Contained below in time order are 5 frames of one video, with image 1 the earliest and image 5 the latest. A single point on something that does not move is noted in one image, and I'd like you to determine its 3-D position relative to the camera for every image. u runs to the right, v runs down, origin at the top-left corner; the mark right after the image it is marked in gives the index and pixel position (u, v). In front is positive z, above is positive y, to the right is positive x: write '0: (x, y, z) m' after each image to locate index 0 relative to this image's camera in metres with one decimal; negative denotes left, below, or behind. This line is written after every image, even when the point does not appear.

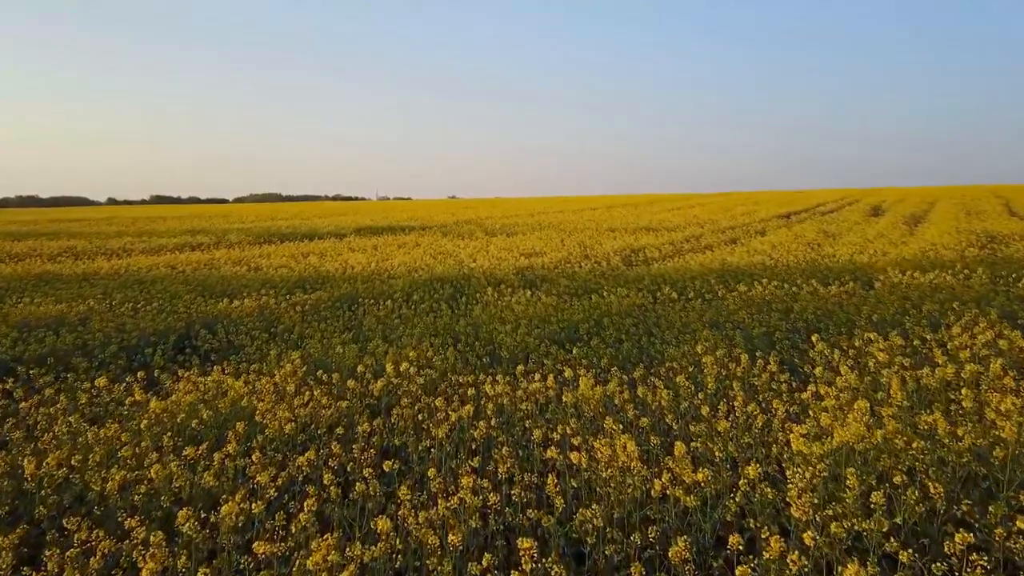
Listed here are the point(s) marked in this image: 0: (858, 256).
0: (+9.8, +0.9, +16.3) m
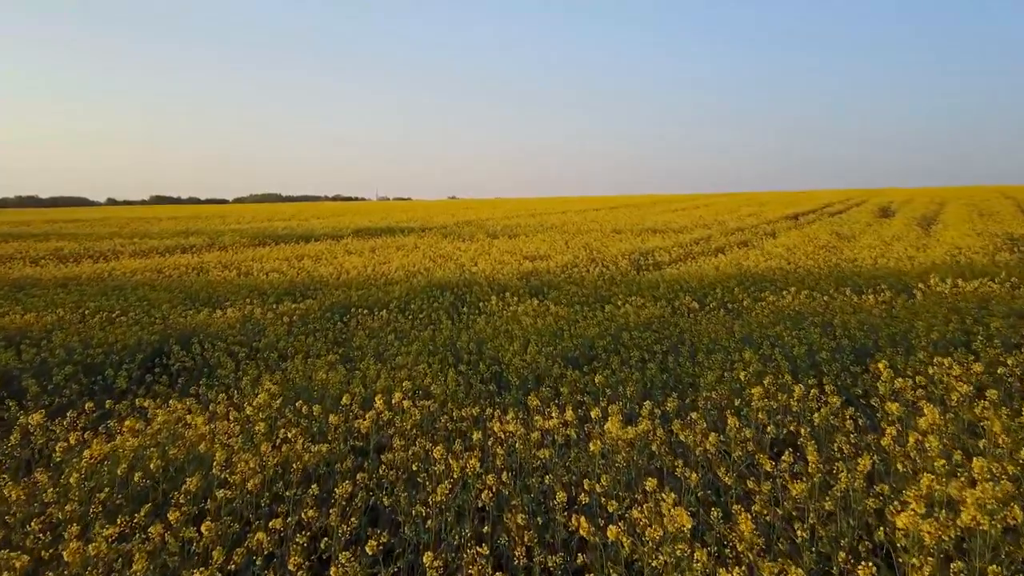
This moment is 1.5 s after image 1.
0: (+9.9, +0.8, +15.5) m
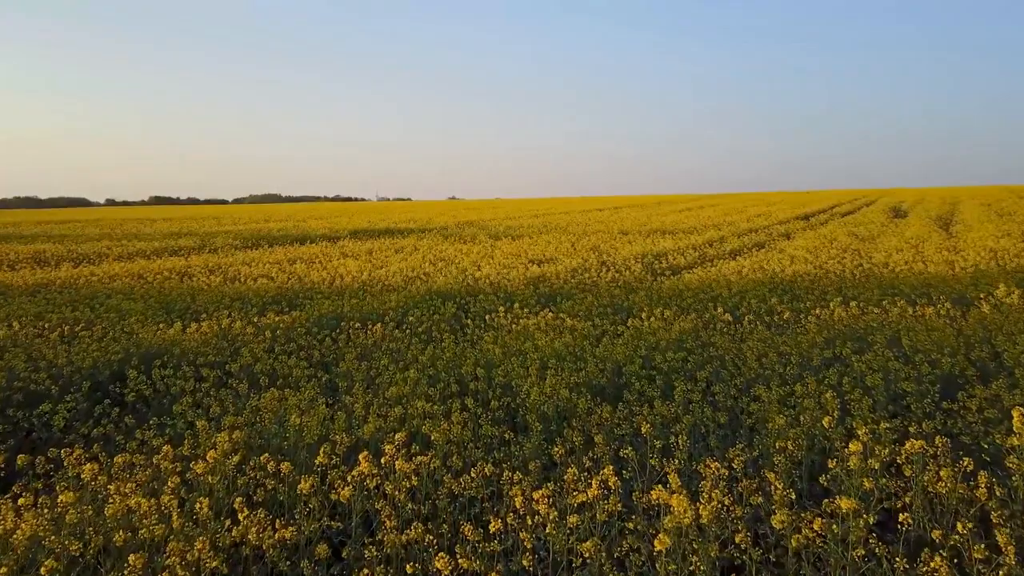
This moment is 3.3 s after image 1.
0: (+10.1, +0.6, +14.4) m
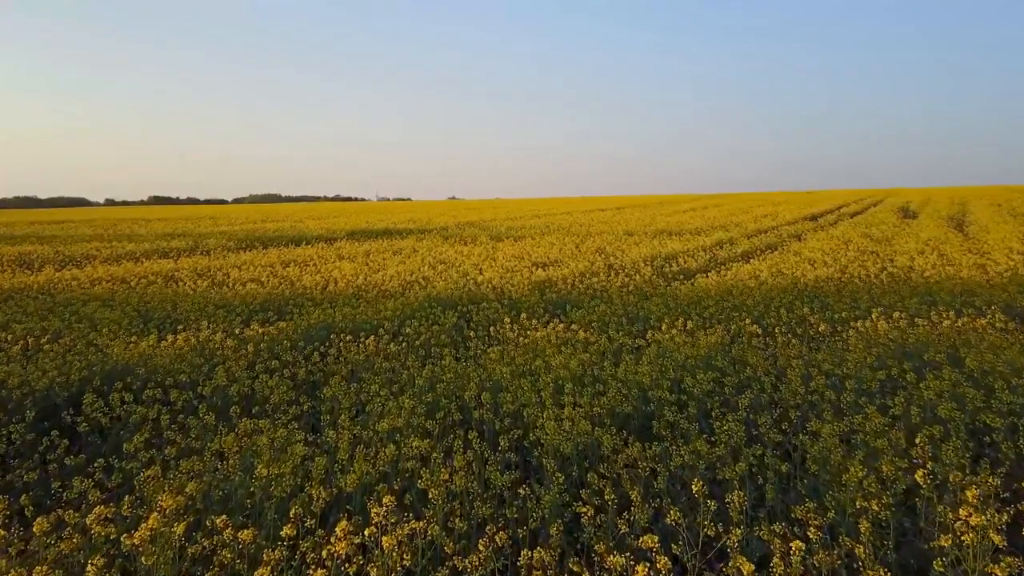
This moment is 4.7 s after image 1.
0: (+10.2, +0.5, +13.5) m
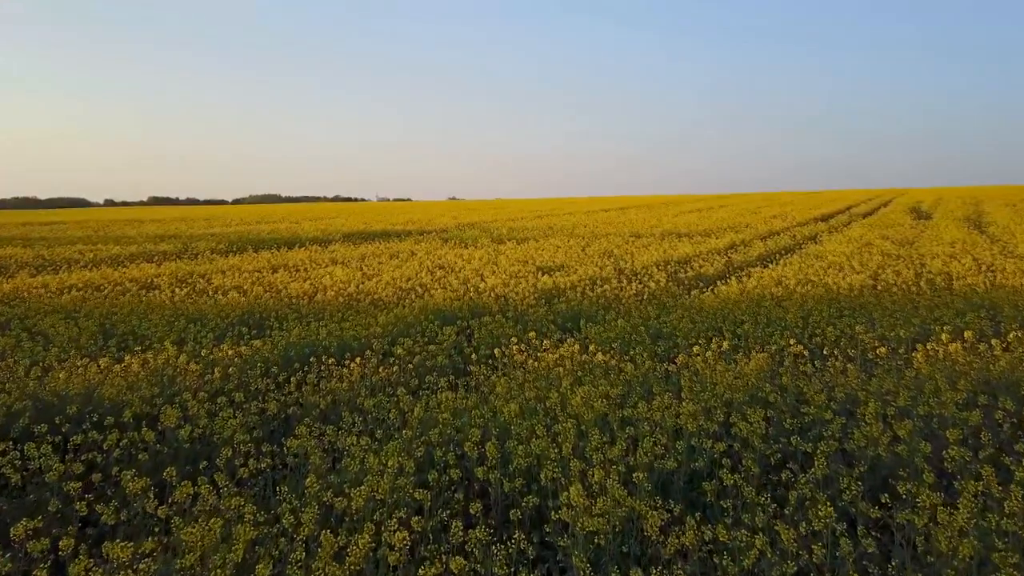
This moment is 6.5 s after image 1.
0: (+10.3, +0.3, +12.4) m
